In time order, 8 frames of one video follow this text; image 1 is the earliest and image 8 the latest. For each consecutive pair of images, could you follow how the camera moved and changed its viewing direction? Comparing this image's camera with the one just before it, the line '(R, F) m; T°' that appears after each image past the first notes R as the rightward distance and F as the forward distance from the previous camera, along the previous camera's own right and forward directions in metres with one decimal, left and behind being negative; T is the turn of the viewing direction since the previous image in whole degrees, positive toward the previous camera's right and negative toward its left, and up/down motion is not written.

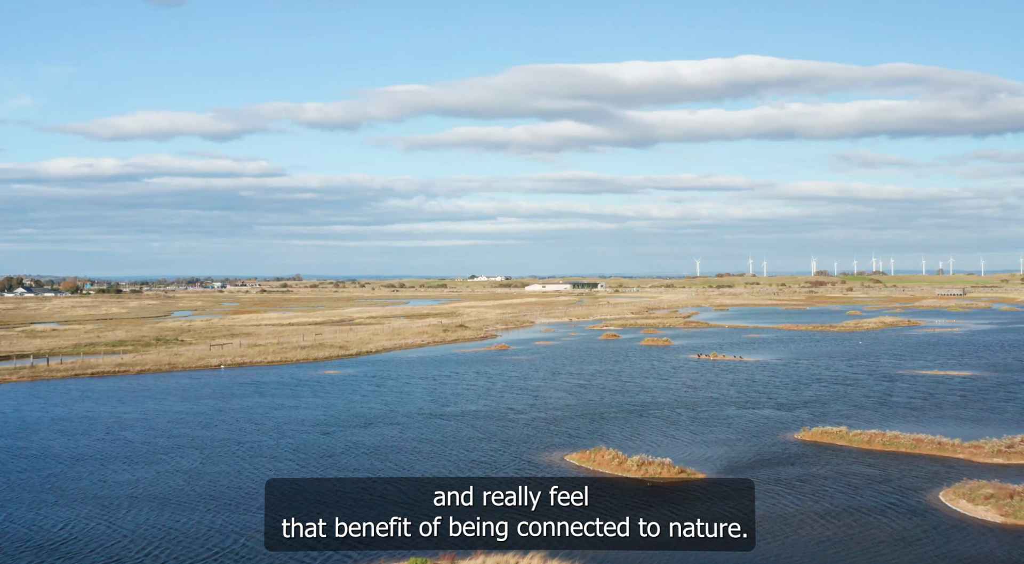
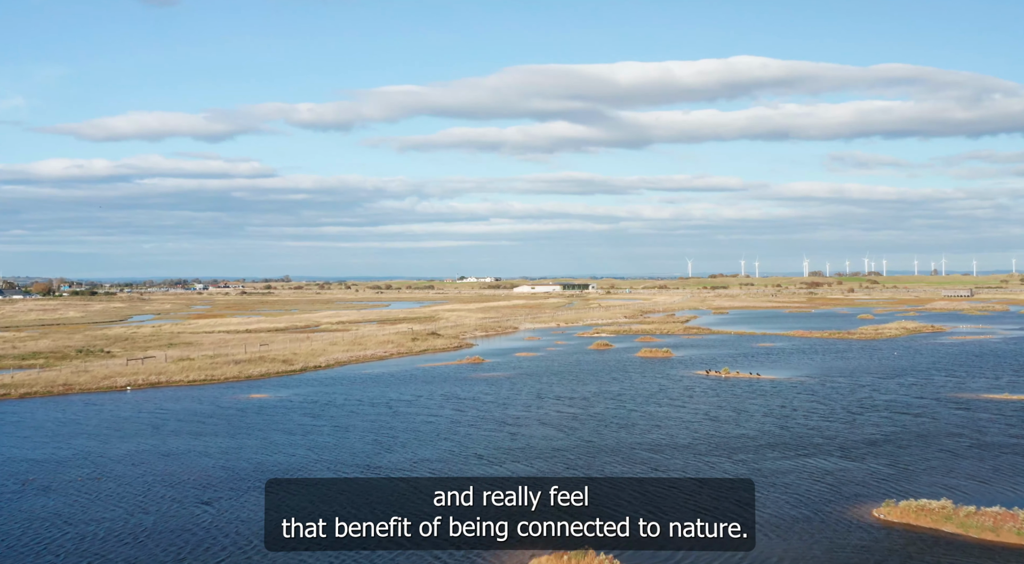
(+1.4, +12.7) m; 0°
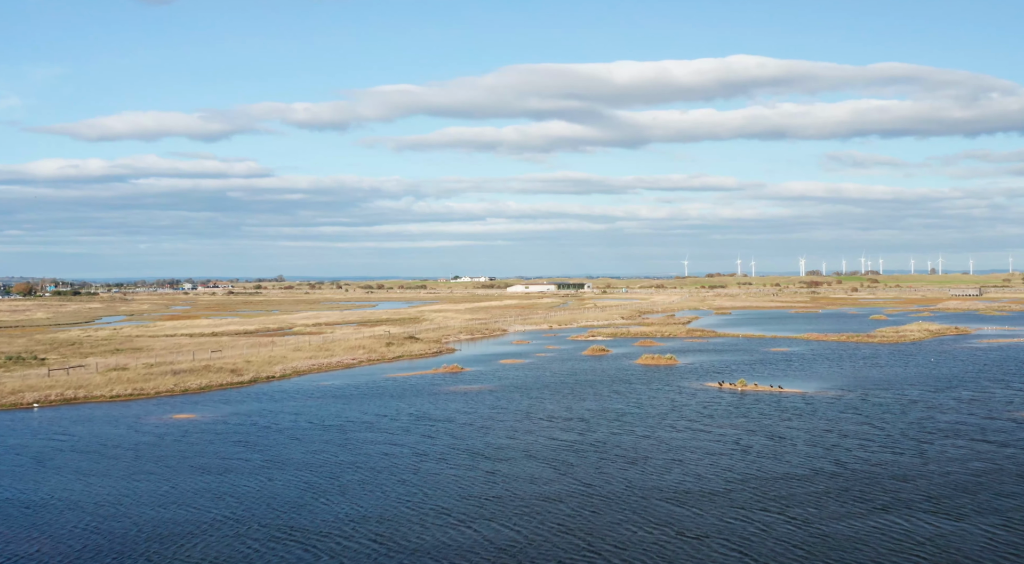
(+1.0, +9.2) m; 0°
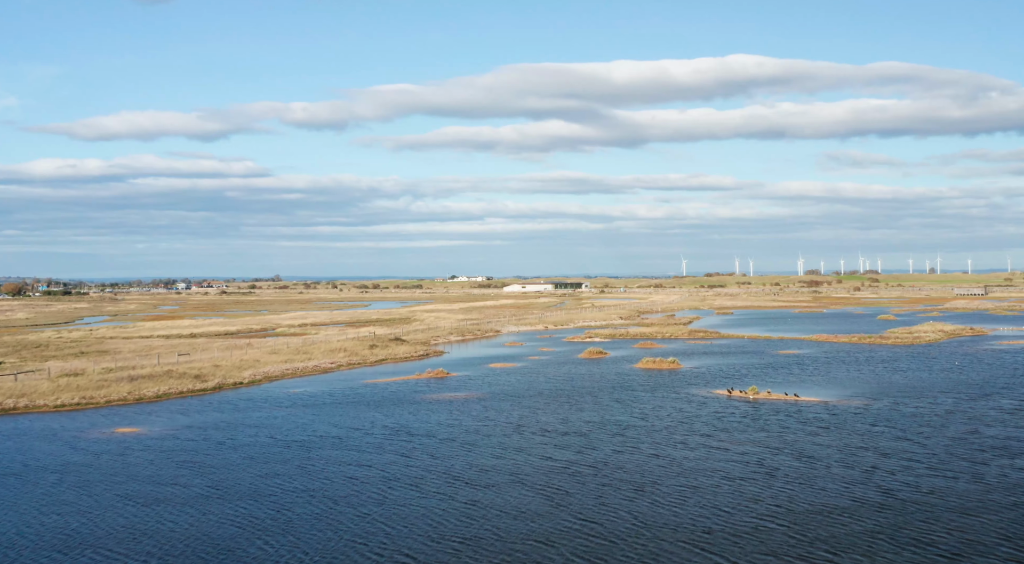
(+0.5, +5.1) m; 0°
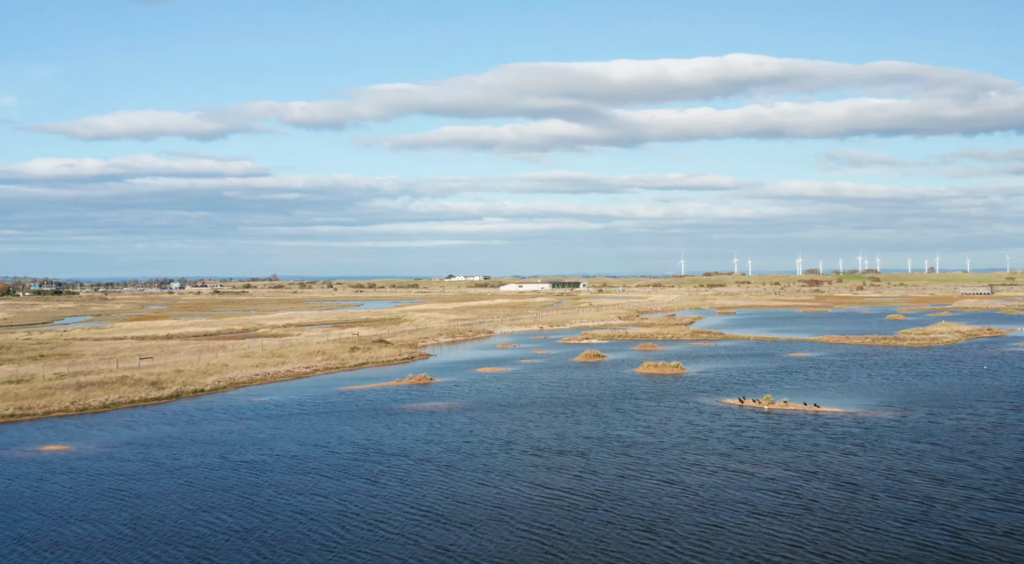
(+0.6, +5.2) m; 0°
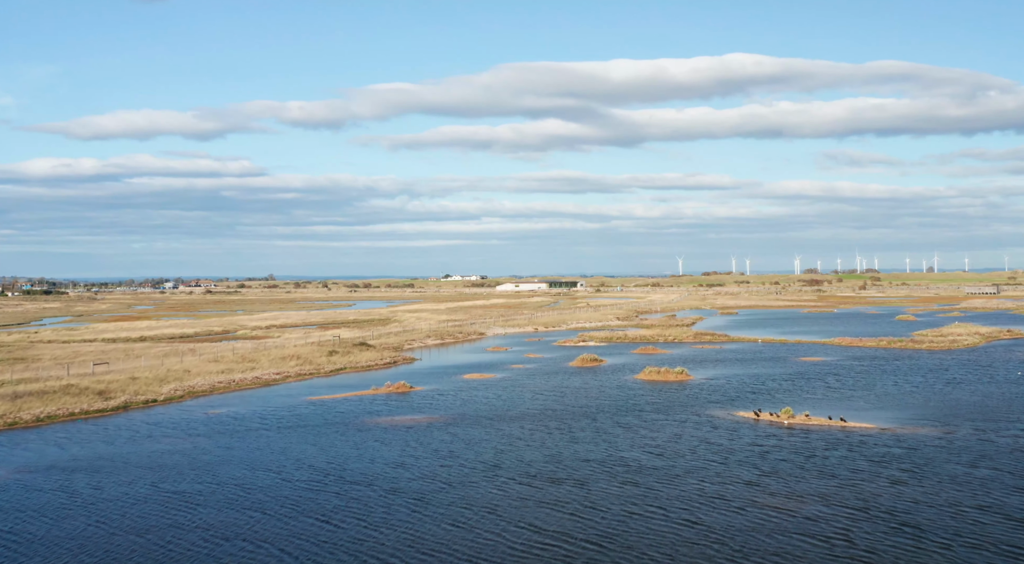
(+0.5, +5.2) m; 0°
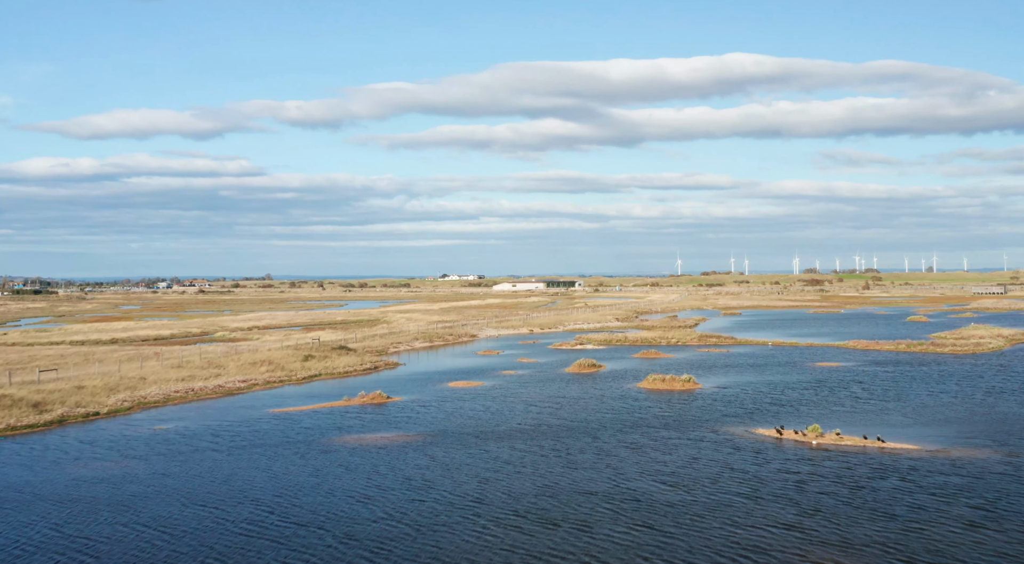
(+0.4, +5.3) m; 0°
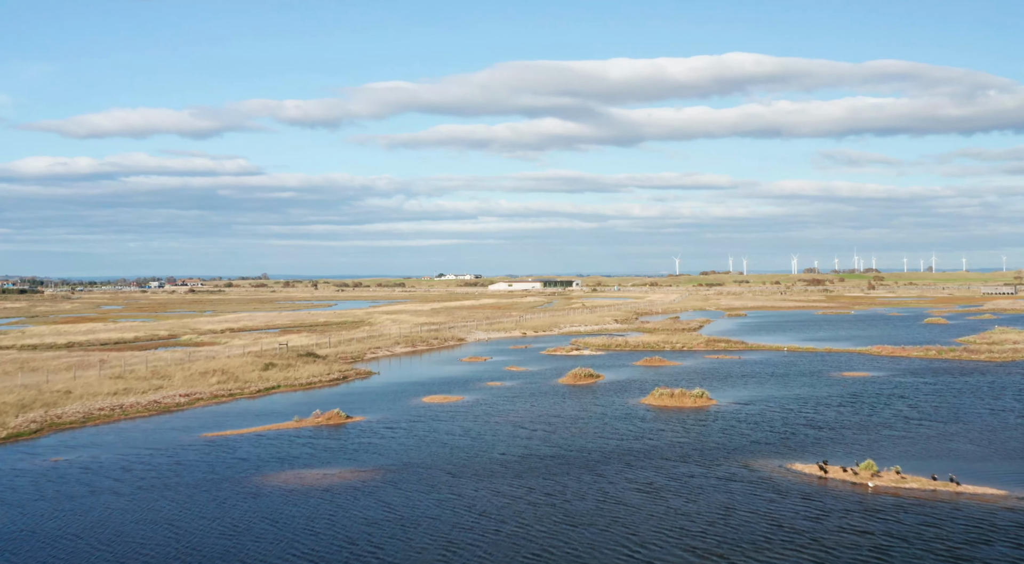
(+0.6, +7.0) m; 0°
